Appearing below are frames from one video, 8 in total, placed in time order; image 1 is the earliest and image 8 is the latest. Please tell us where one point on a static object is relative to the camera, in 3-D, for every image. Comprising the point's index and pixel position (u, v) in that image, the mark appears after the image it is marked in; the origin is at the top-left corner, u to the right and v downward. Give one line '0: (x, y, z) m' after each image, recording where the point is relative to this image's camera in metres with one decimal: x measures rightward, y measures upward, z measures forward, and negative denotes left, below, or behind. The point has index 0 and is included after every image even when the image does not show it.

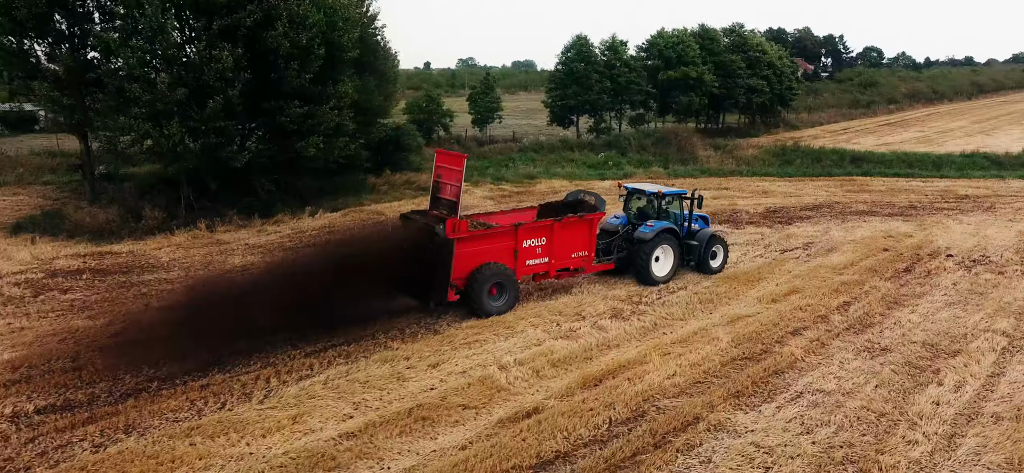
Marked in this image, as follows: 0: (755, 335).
0: (+3.0, -1.2, +8.7) m
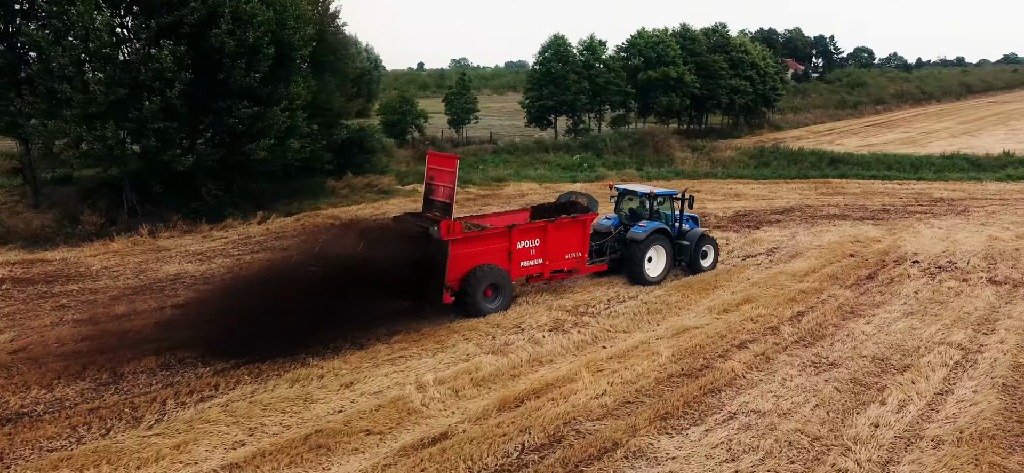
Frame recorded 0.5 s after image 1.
0: (+2.2, -1.3, +8.3) m
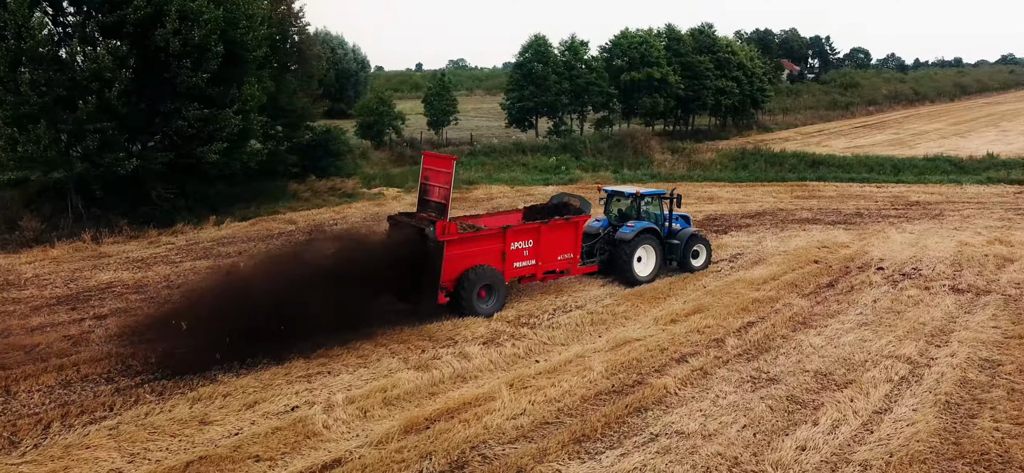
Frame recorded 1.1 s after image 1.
0: (+1.4, -1.4, +7.9) m
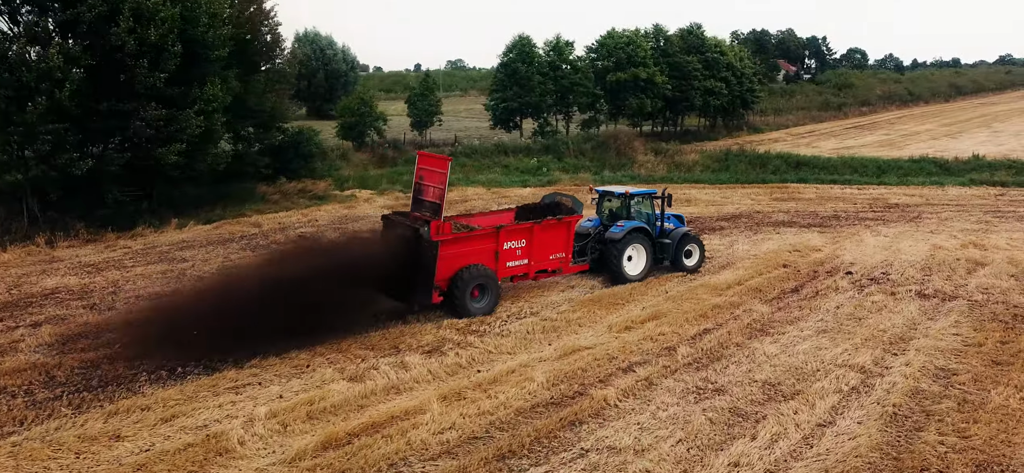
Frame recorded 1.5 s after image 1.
0: (+0.7, -1.5, +7.7) m
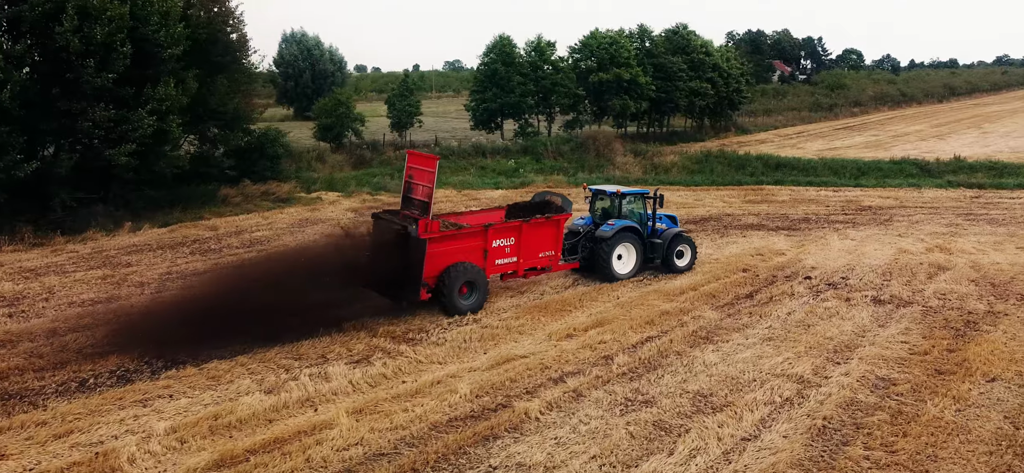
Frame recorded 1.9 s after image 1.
0: (-0.1, -1.6, +7.5) m
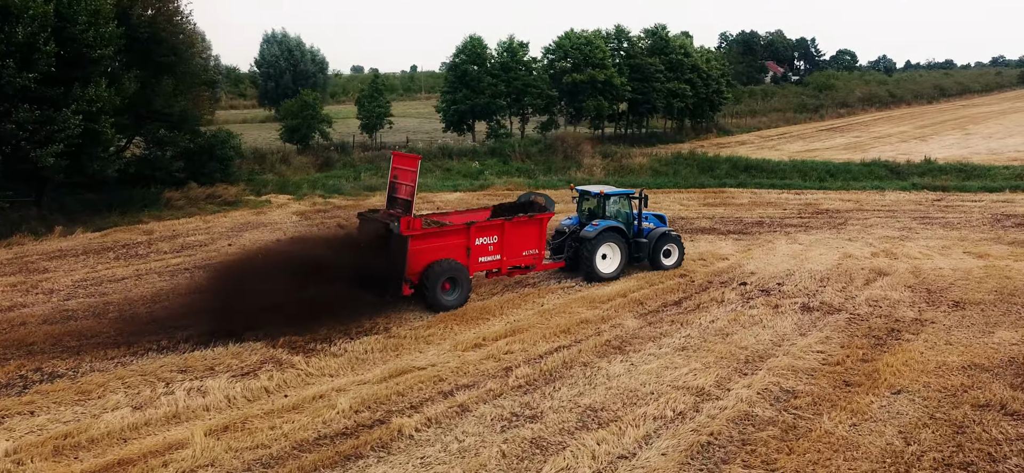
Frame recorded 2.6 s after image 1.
0: (-1.3, -1.7, +7.2) m
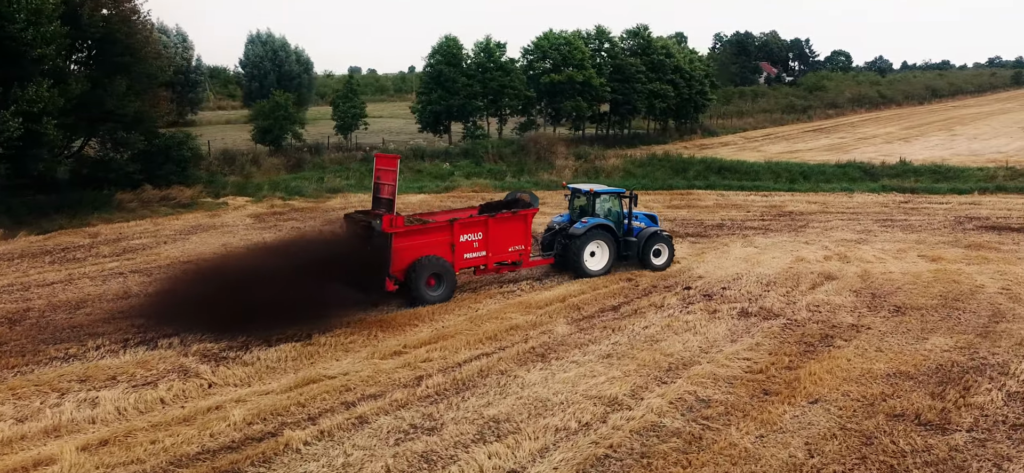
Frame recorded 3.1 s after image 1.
0: (-2.2, -1.7, +7.0) m
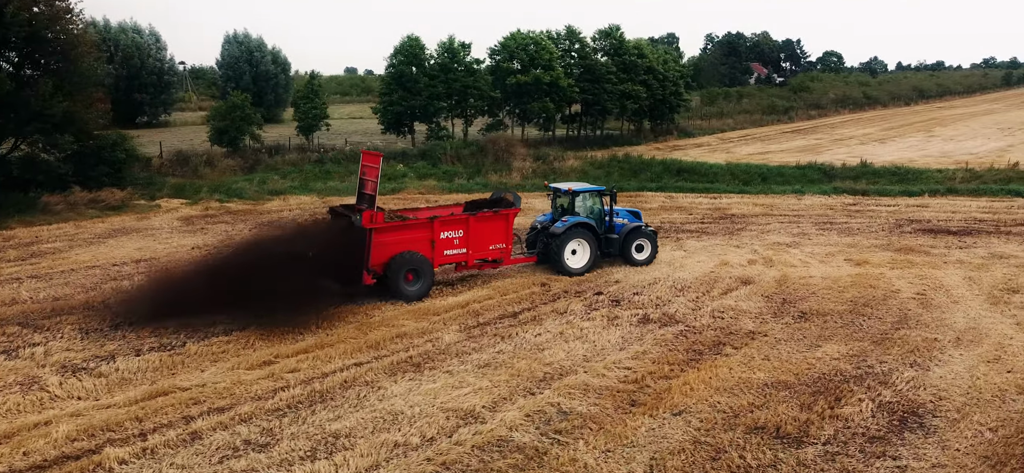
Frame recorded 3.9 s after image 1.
0: (-3.7, -1.8, +6.7) m
